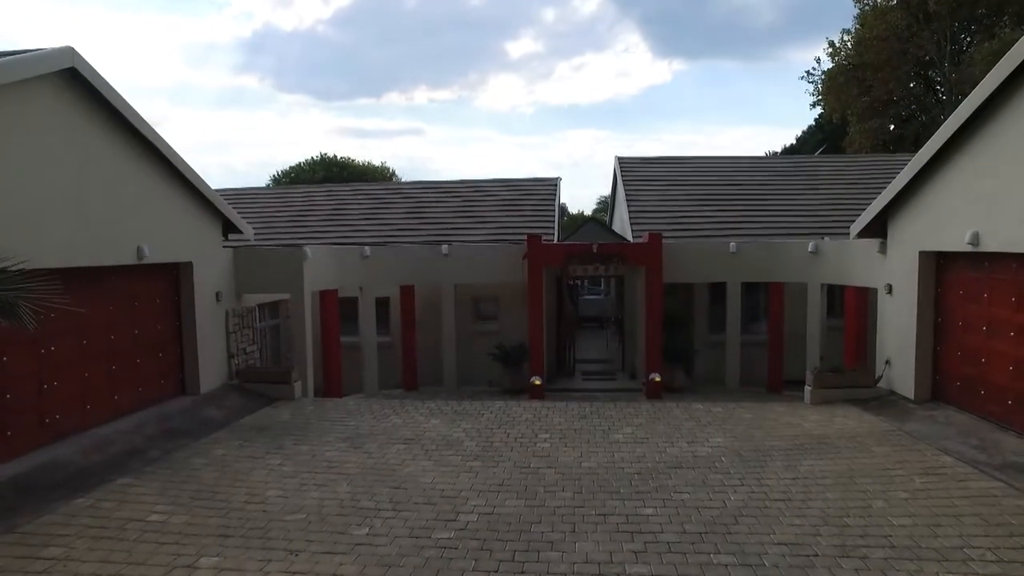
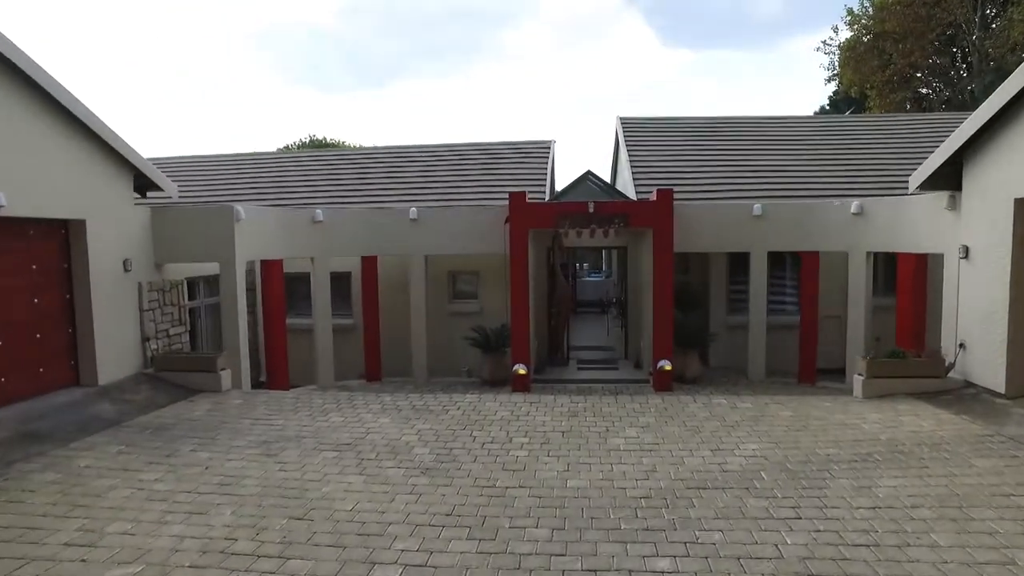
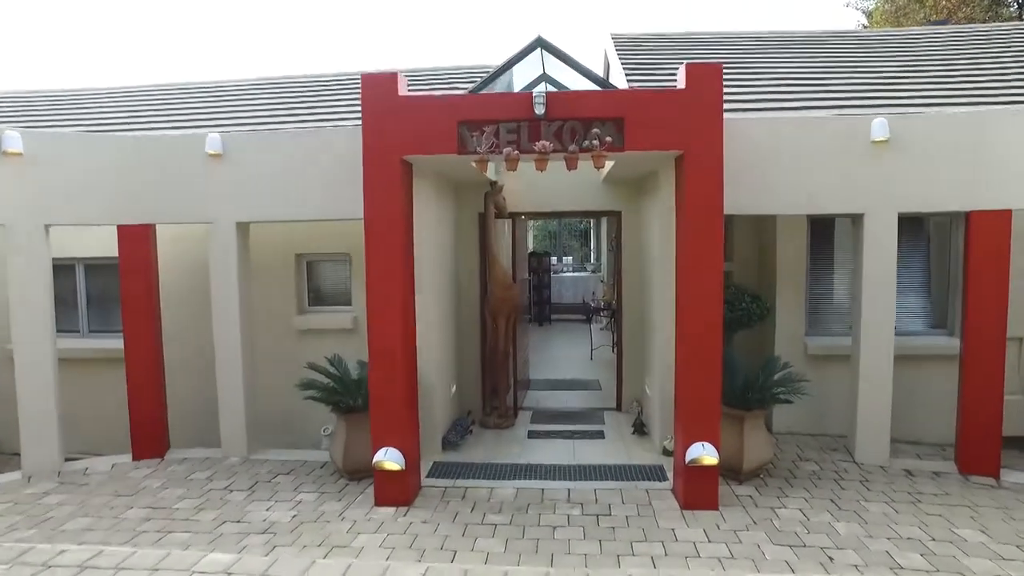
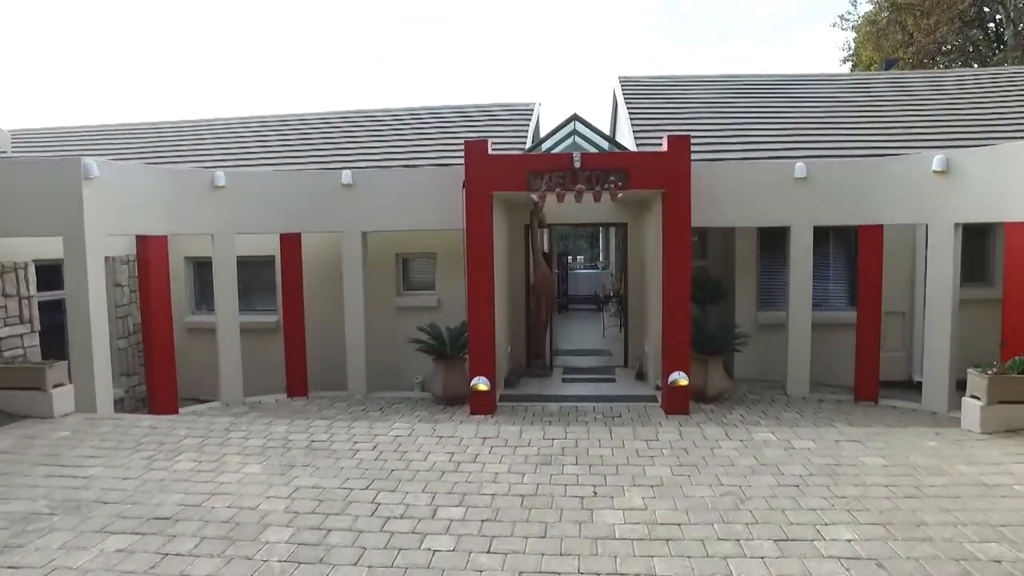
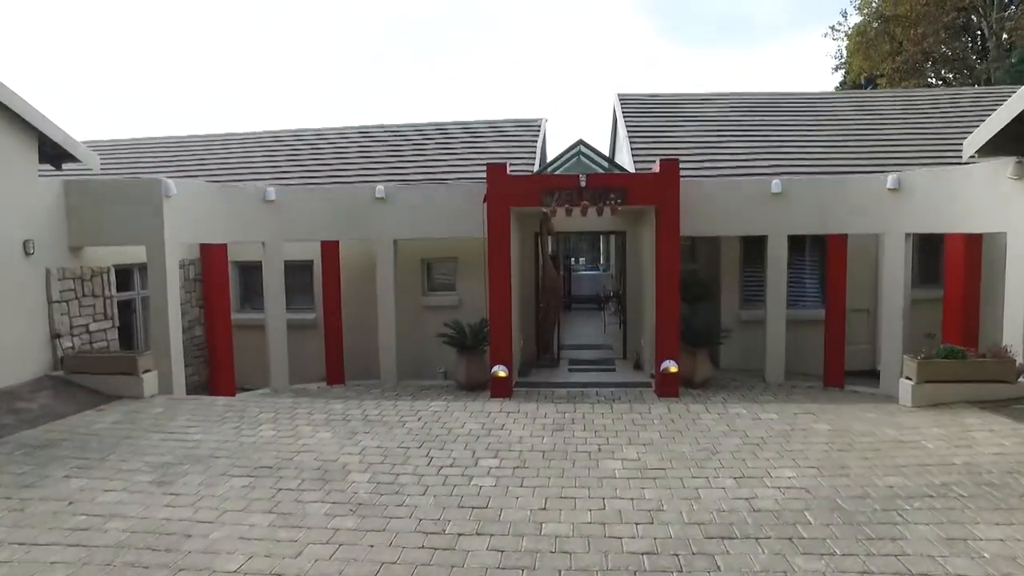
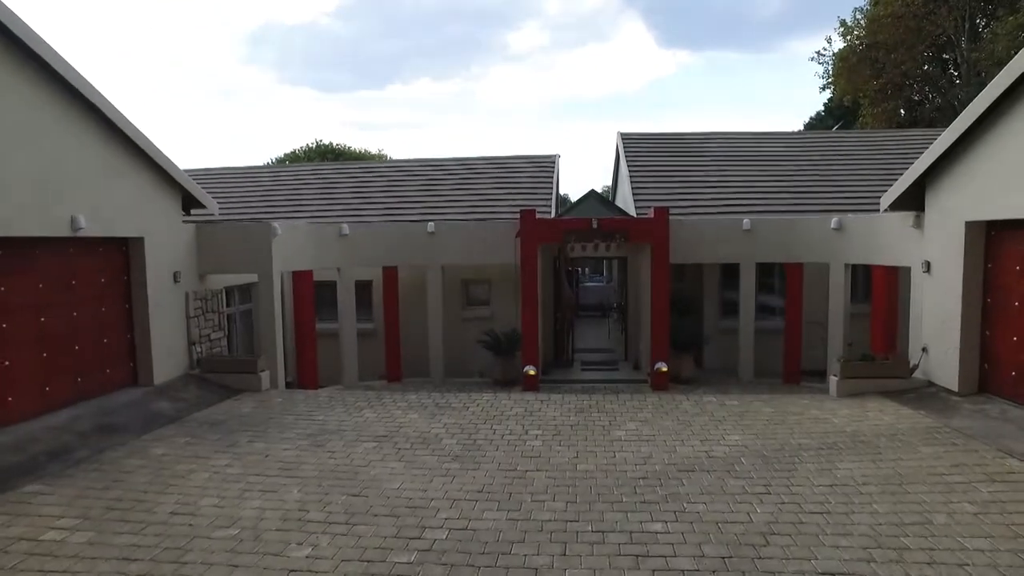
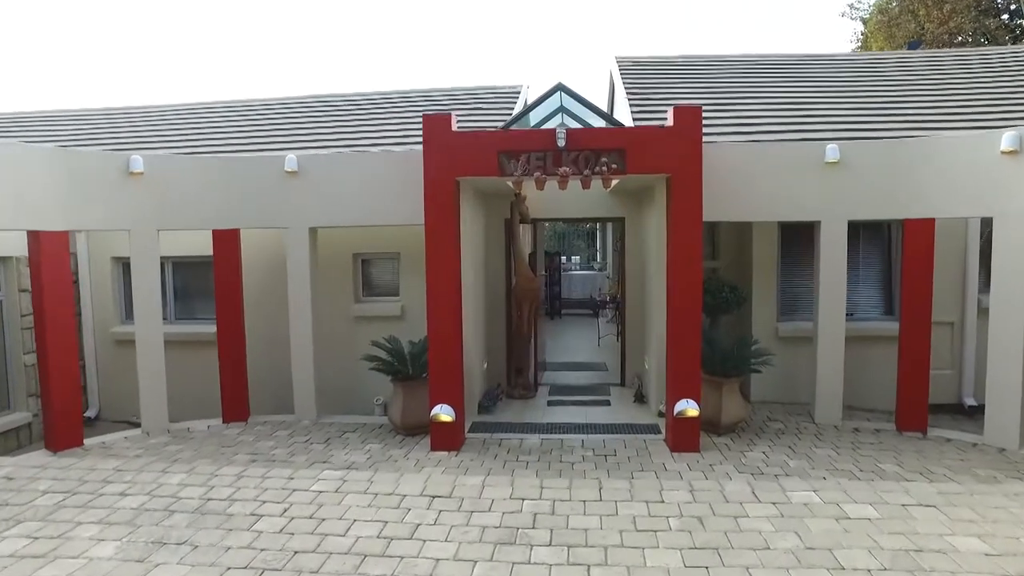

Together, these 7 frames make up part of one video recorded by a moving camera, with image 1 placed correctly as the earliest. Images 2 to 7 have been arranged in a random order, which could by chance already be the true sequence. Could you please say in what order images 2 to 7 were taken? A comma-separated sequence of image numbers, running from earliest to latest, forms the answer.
6, 2, 5, 4, 7, 3
